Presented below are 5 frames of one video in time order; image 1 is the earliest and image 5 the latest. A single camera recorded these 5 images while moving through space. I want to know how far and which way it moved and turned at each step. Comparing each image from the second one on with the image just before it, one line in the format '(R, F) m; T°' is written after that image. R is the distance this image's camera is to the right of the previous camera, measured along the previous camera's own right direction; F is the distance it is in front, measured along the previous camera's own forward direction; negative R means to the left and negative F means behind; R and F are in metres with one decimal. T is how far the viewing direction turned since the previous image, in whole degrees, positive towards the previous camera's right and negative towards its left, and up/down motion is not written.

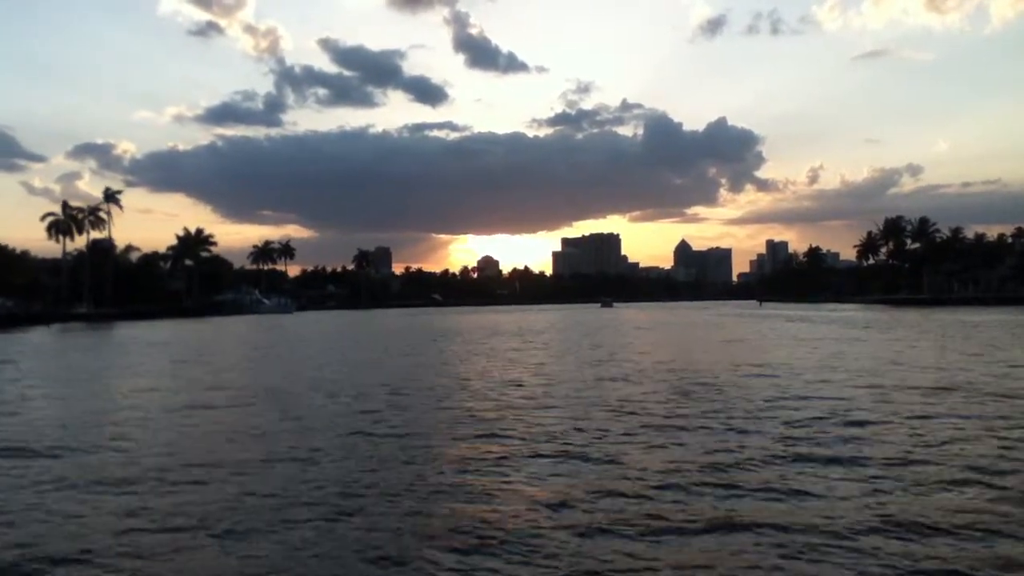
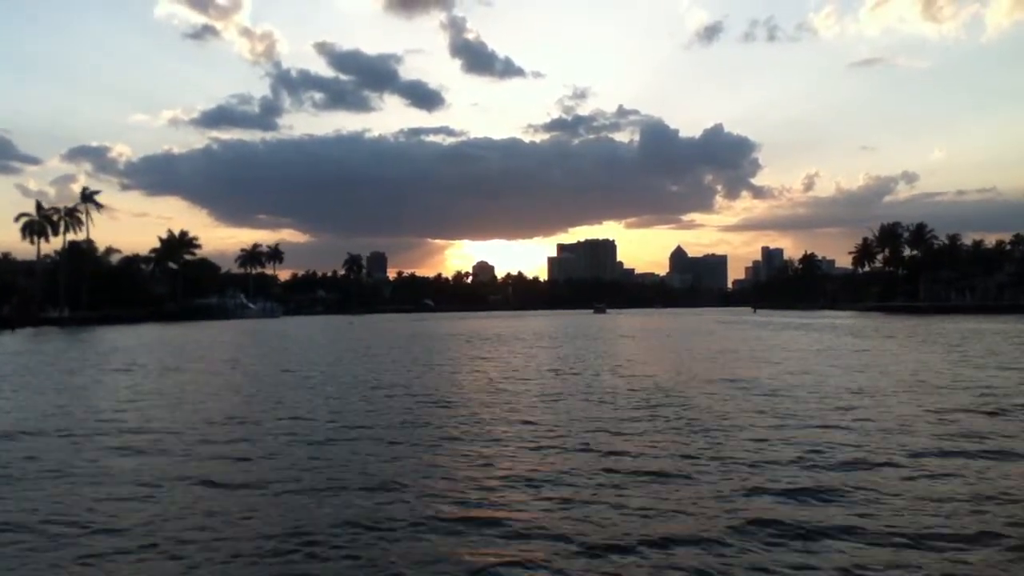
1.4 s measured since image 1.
(+0.4, +1.5) m; 0°
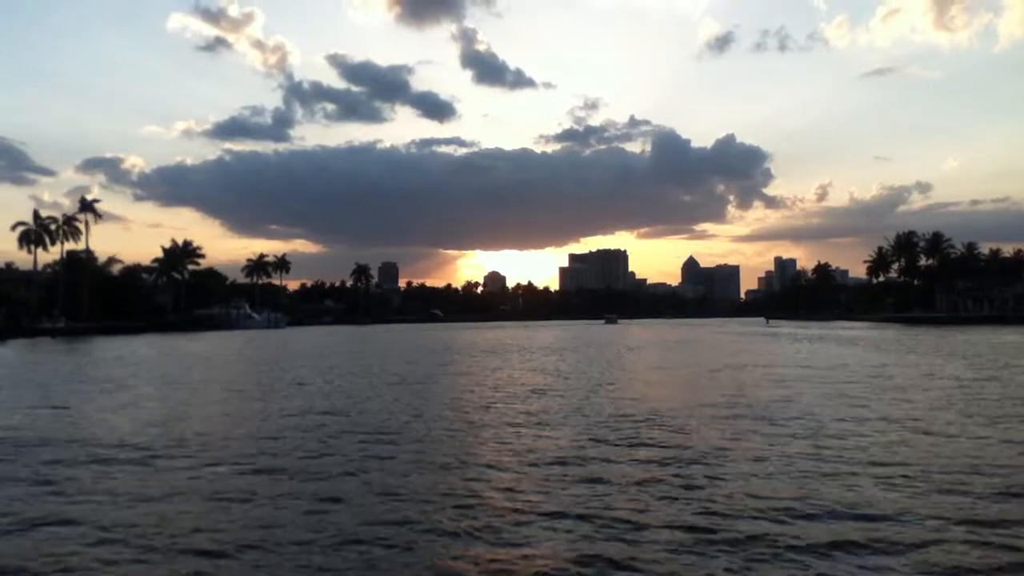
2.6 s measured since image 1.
(+0.4, +1.9) m; -1°
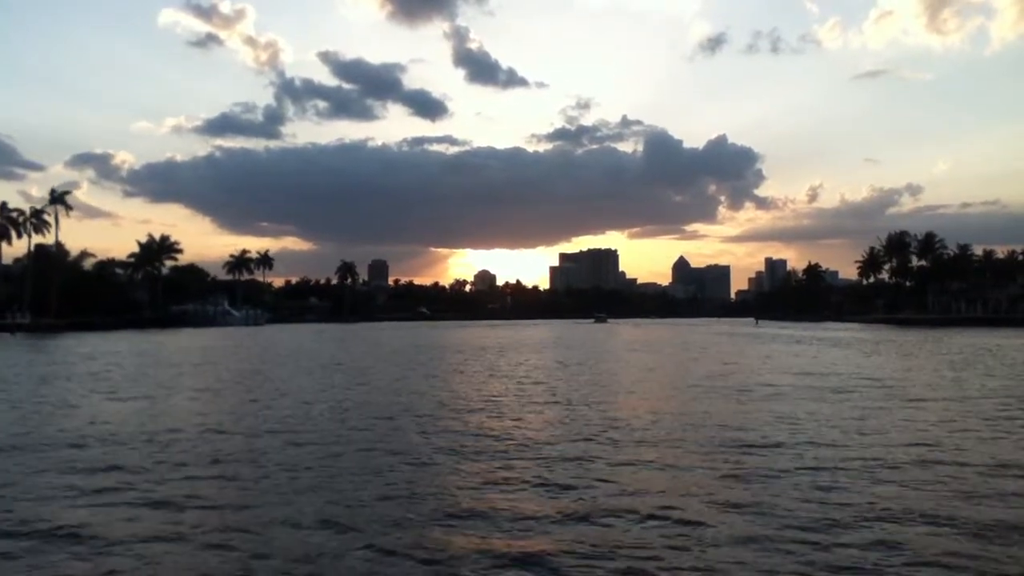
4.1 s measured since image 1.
(+0.6, +2.3) m; +1°
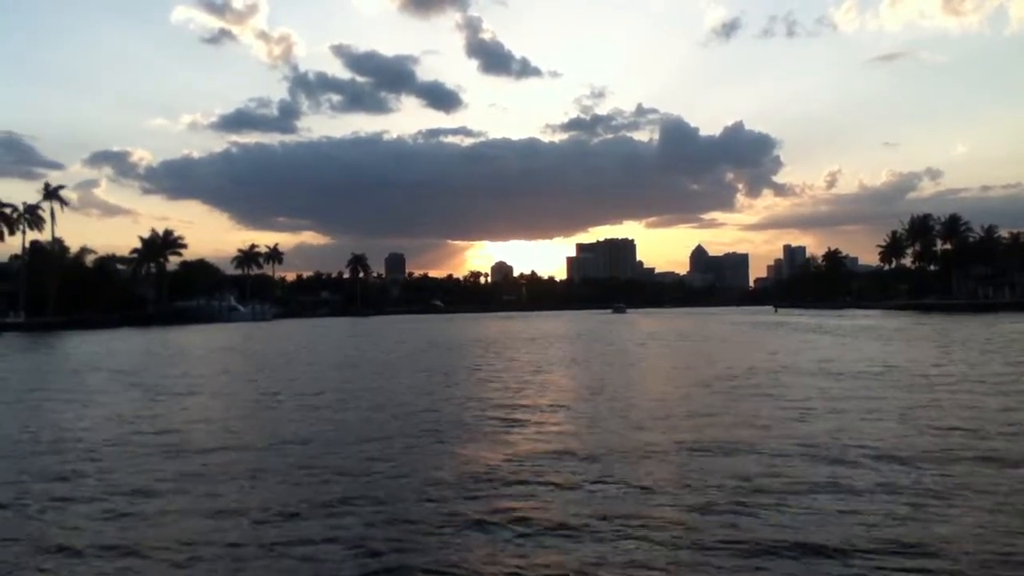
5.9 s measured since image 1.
(+0.6, +2.6) m; -1°
